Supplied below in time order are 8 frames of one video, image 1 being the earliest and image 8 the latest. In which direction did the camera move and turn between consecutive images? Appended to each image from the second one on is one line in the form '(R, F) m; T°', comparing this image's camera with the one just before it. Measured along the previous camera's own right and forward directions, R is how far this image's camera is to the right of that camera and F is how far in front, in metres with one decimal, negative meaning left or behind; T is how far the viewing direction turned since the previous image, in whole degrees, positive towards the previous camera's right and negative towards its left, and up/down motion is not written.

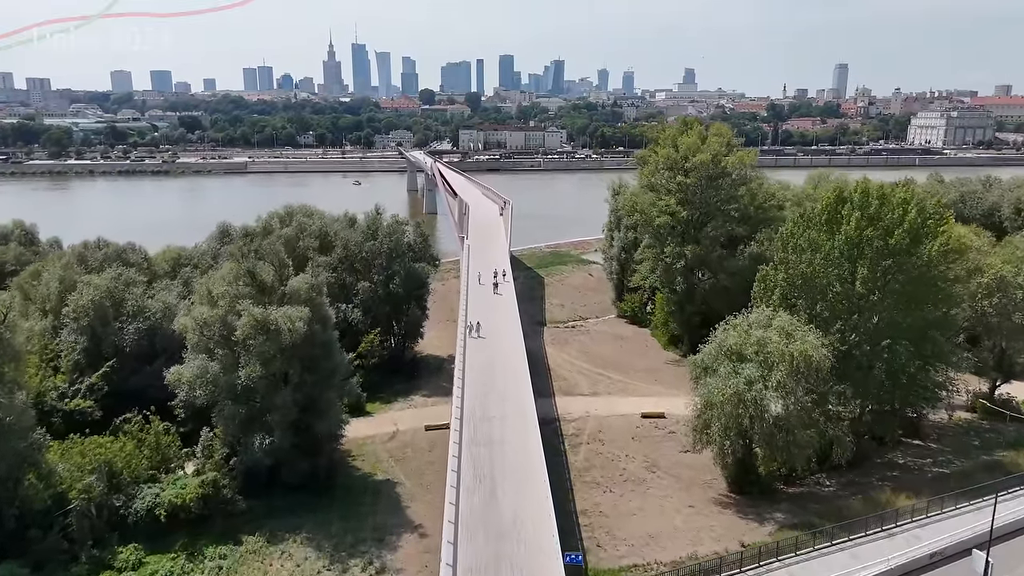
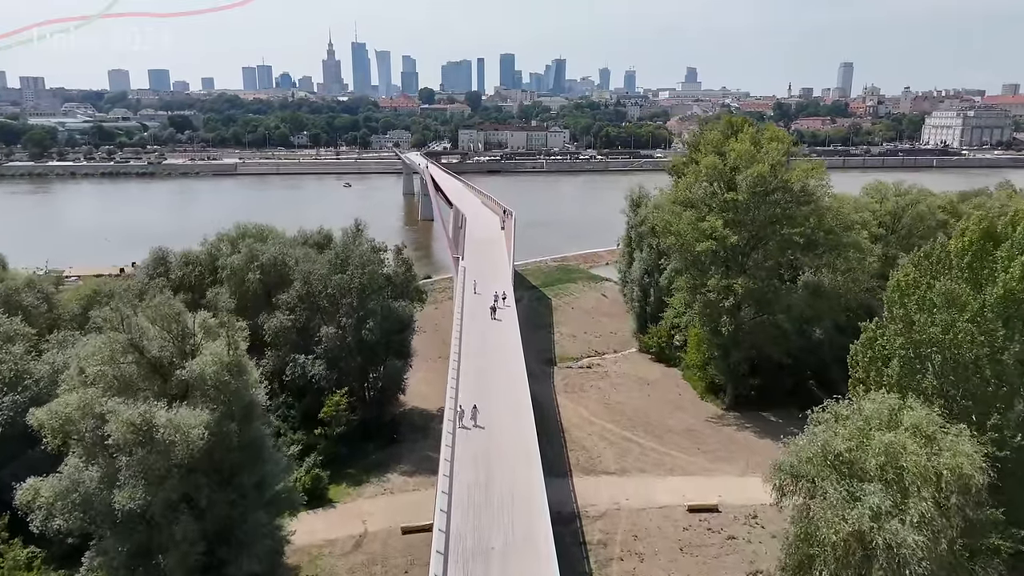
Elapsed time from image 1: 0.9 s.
(0.0, +2.3) m; 0°
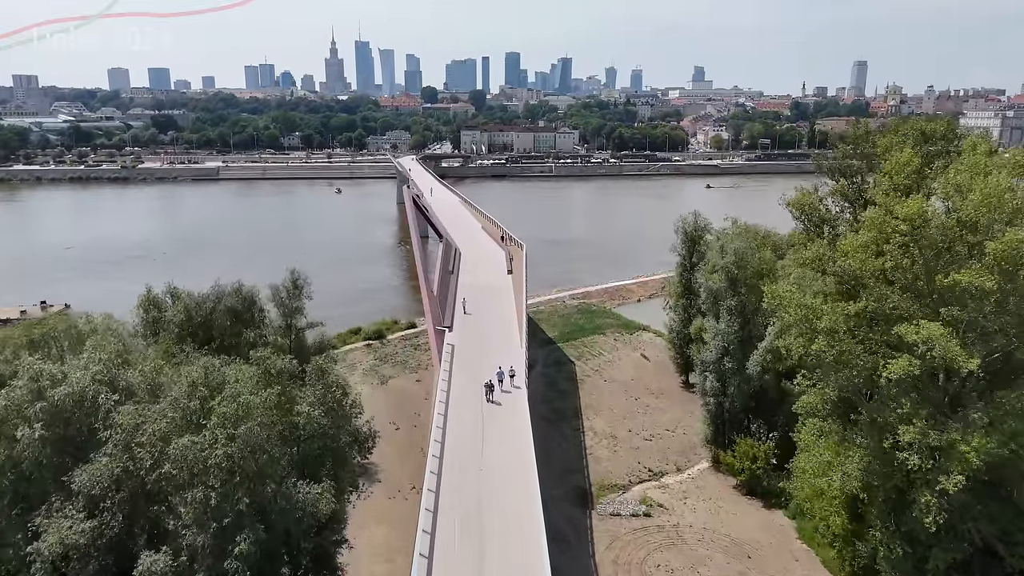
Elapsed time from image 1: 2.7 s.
(-0.1, +4.3) m; 0°
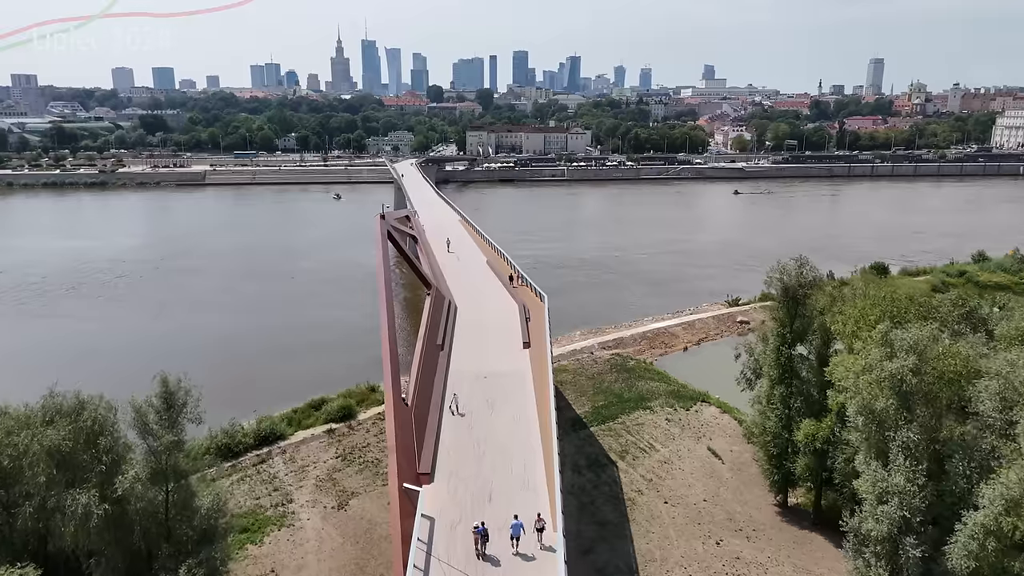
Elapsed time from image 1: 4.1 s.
(-0.1, +3.6) m; -1°
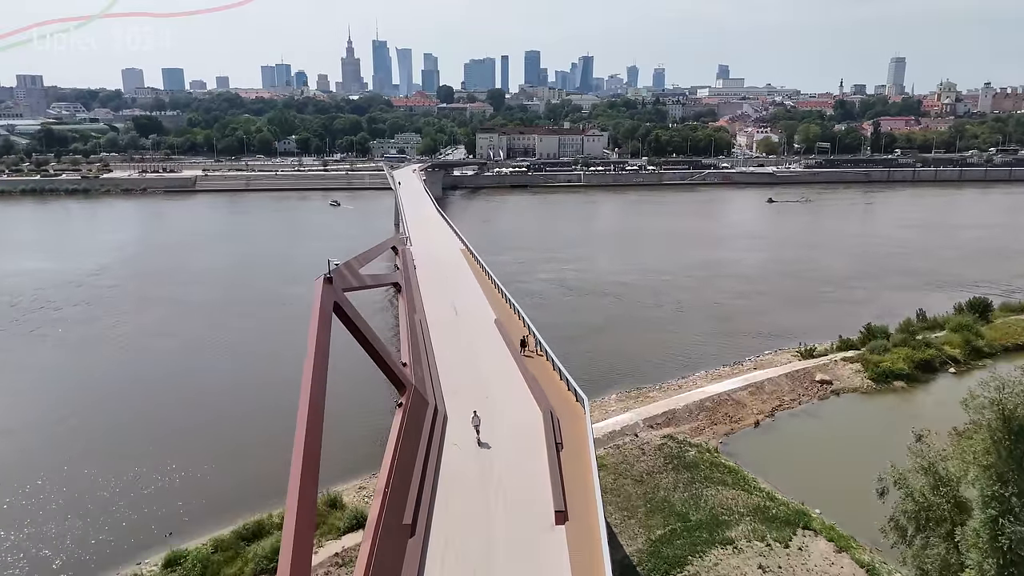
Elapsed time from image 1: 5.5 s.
(-0.1, +3.2) m; -1°
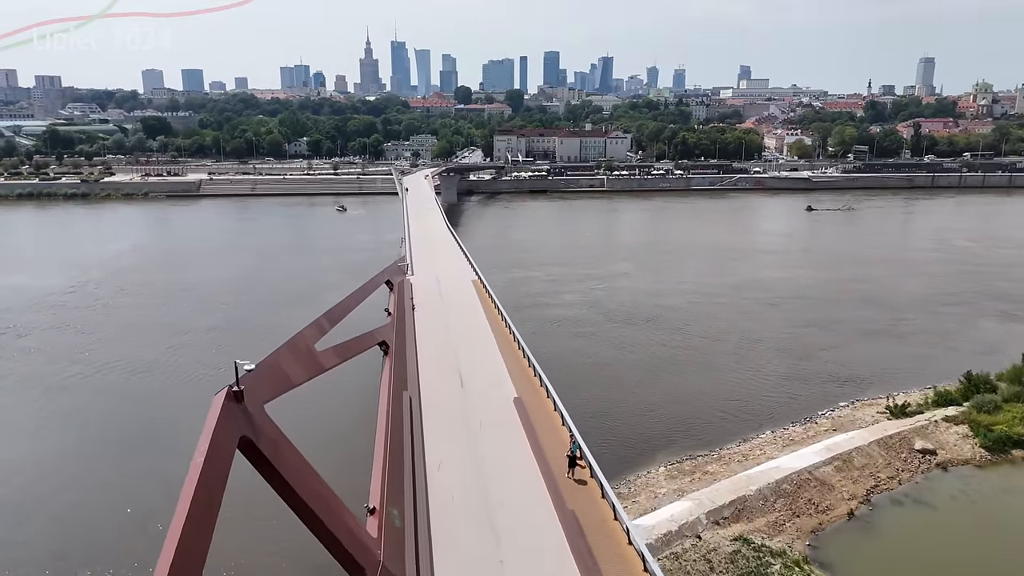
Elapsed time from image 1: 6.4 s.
(-0.1, +2.3) m; -1°
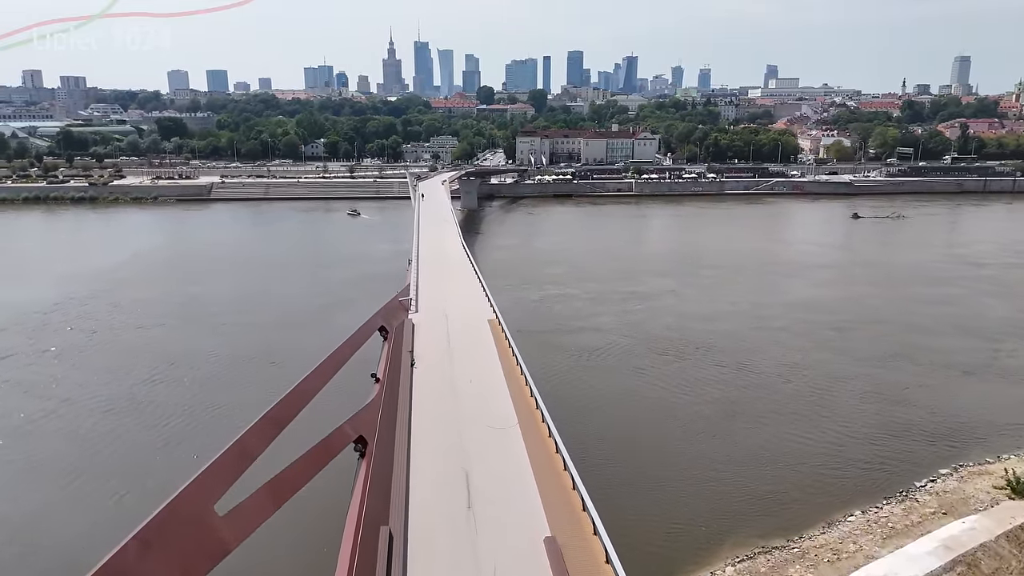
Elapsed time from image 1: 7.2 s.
(-0.1, +1.9) m; -2°
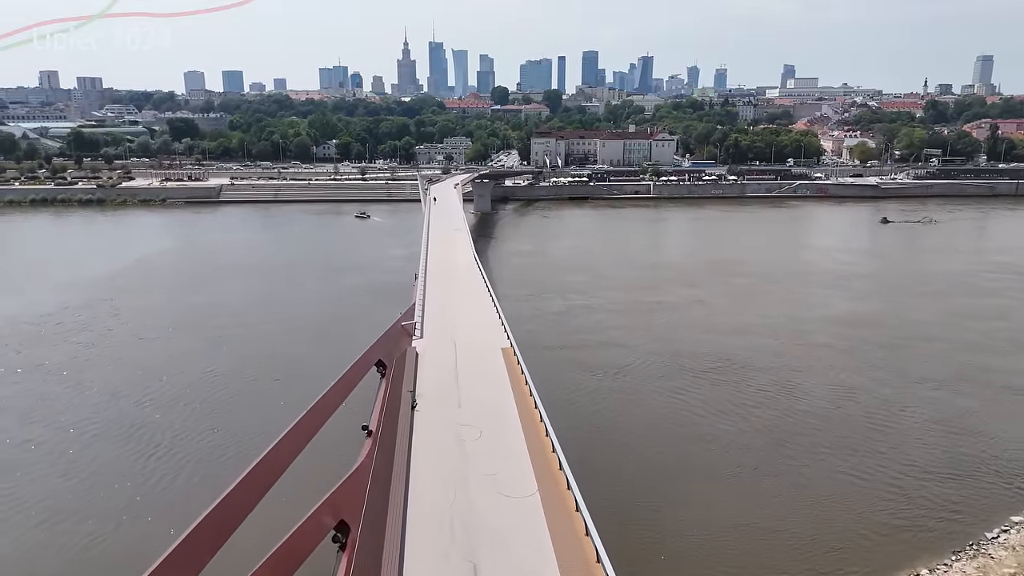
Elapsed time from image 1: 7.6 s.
(0.0, +1.0) m; -1°
